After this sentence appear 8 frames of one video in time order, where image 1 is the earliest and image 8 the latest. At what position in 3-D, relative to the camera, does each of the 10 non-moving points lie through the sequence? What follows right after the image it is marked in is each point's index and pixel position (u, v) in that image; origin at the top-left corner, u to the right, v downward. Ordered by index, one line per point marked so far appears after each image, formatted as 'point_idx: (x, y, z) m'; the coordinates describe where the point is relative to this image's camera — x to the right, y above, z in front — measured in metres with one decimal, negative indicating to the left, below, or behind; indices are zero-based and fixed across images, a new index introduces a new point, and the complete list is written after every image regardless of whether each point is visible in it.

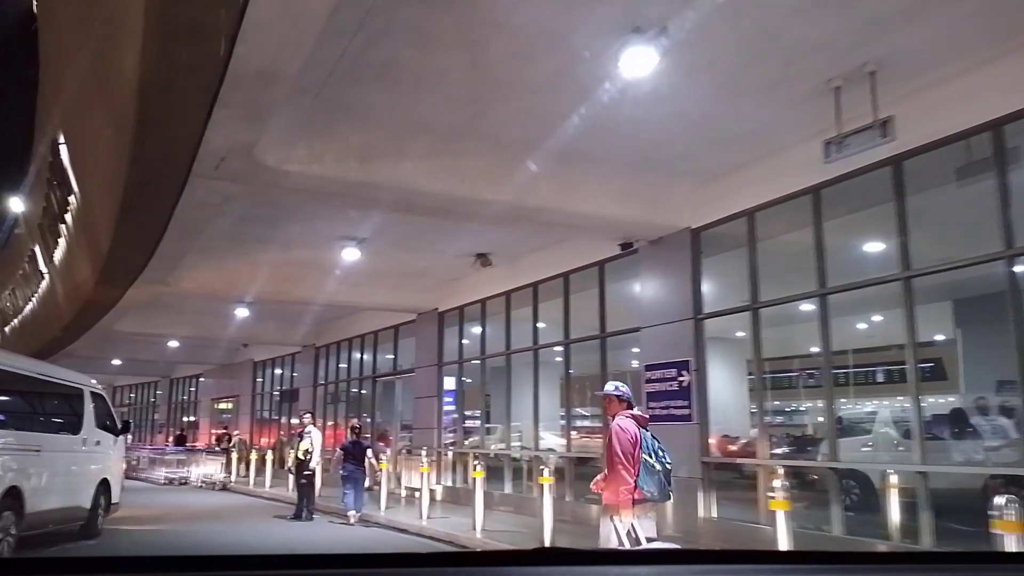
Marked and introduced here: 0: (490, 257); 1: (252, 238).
0: (-0.5, +0.6, +16.2) m
1: (-4.6, +0.9, +14.6) m
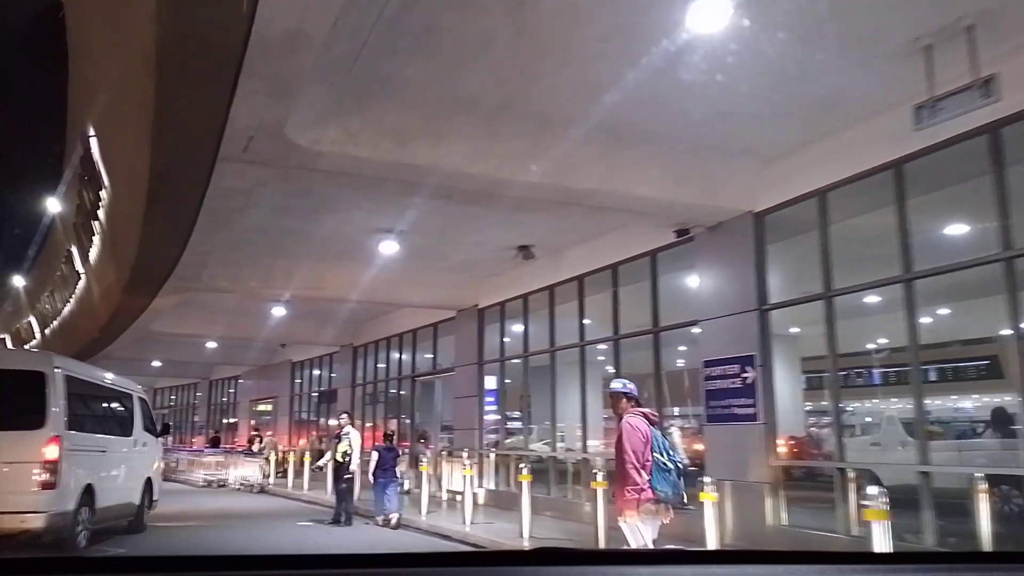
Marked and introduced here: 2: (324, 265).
0: (+0.3, +0.7, +15.4) m
1: (-3.9, +1.0, +14.0) m
2: (-3.9, +0.5, +16.9) m
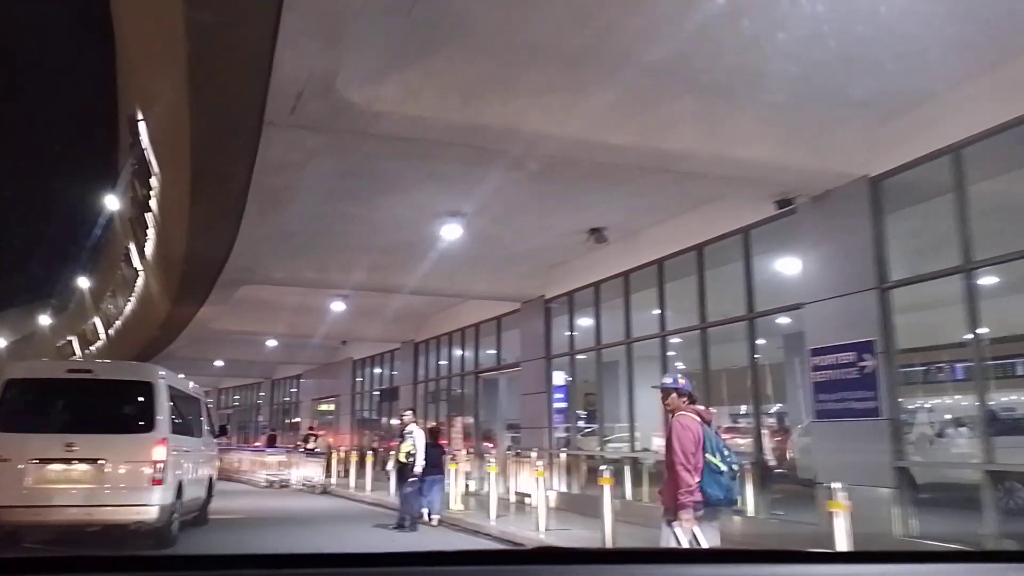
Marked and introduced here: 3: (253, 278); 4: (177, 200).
0: (+1.6, +1.0, +14.2) m
1: (-2.7, +1.2, +13.0) m
2: (-2.5, +0.6, +15.9) m
3: (-5.0, +0.2, +15.9) m
4: (-4.7, +1.3, +11.4) m
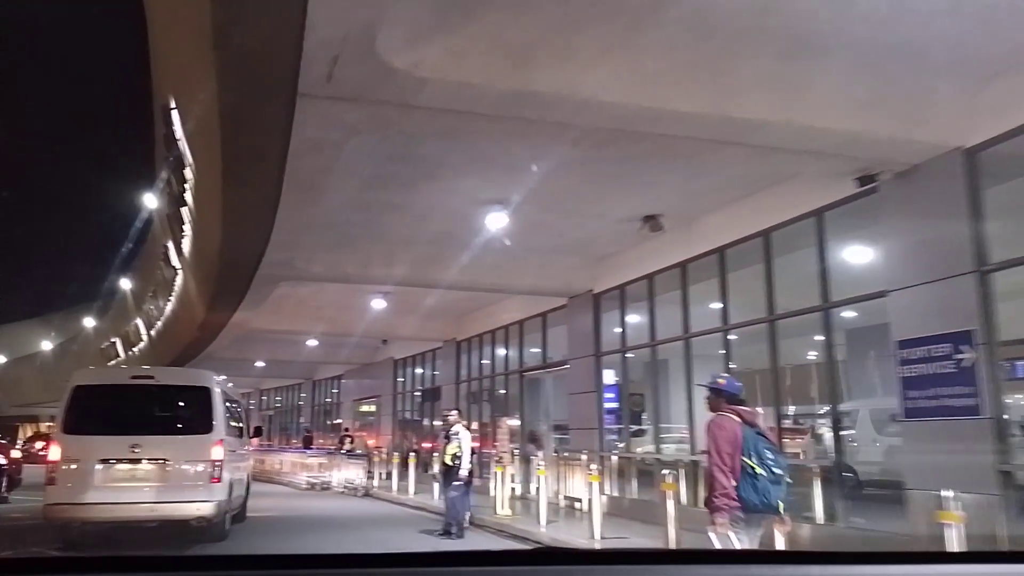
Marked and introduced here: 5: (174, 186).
0: (+2.4, +1.1, +13.3) m
1: (-2.0, +1.3, +12.3) m
2: (-1.6, +0.8, +15.2) m
3: (-4.1, +0.3, +15.4) m
4: (-4.0, +1.4, +10.8) m
5: (-6.6, +2.0, +16.0) m
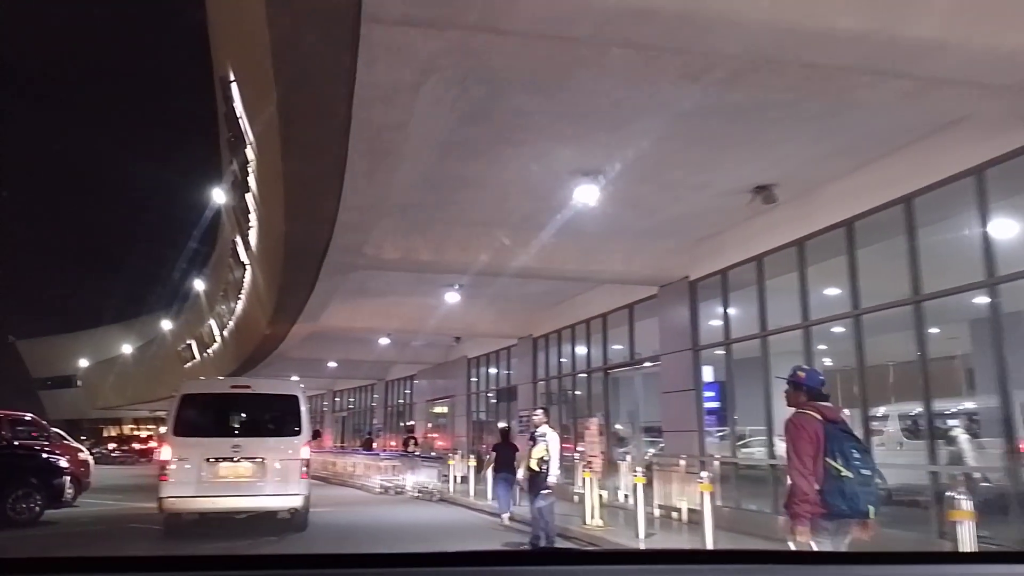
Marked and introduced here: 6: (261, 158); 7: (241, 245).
0: (+3.7, +1.4, +11.6) m
1: (-0.7, +1.5, +11.0) m
2: (-0.1, +1.0, +13.9) m
3: (-2.6, +0.4, +14.2) m
4: (-2.9, +1.6, +9.7) m
5: (-5.0, +2.1, +15.1) m
6: (-3.2, +1.7, +10.4) m
7: (-6.5, +1.0, +19.8) m
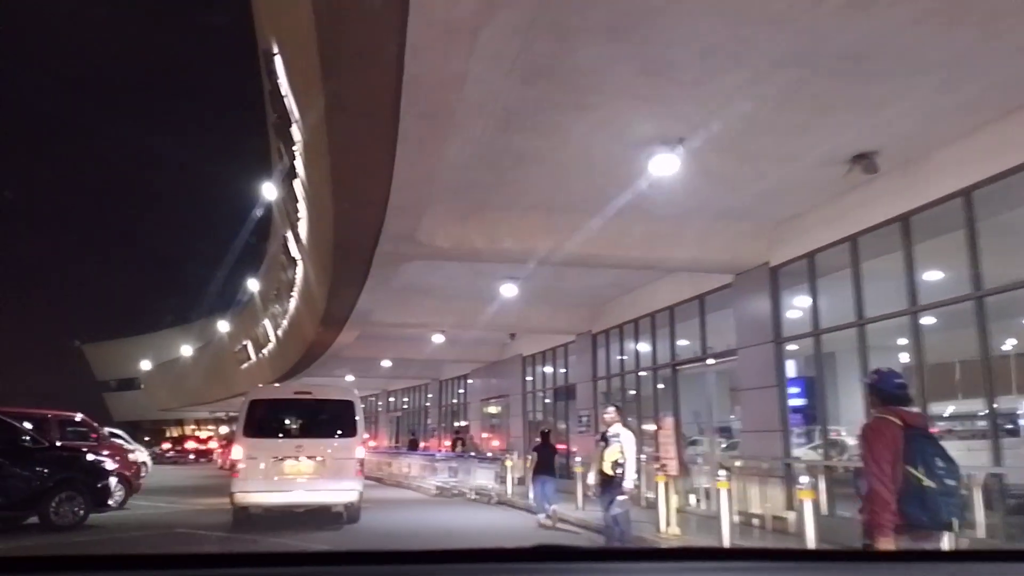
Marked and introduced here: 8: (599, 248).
0: (+4.6, +1.6, +10.3) m
1: (+0.1, +1.7, +10.0) m
2: (+0.9, +1.2, +12.8) m
3: (-1.6, +0.6, +13.3) m
4: (-2.1, +1.7, +8.8) m
5: (-4.0, +2.3, +14.3) m
6: (-2.4, +1.8, +9.5) m
7: (-5.2, +1.1, +19.1) m
8: (+1.4, +0.6, +13.0) m
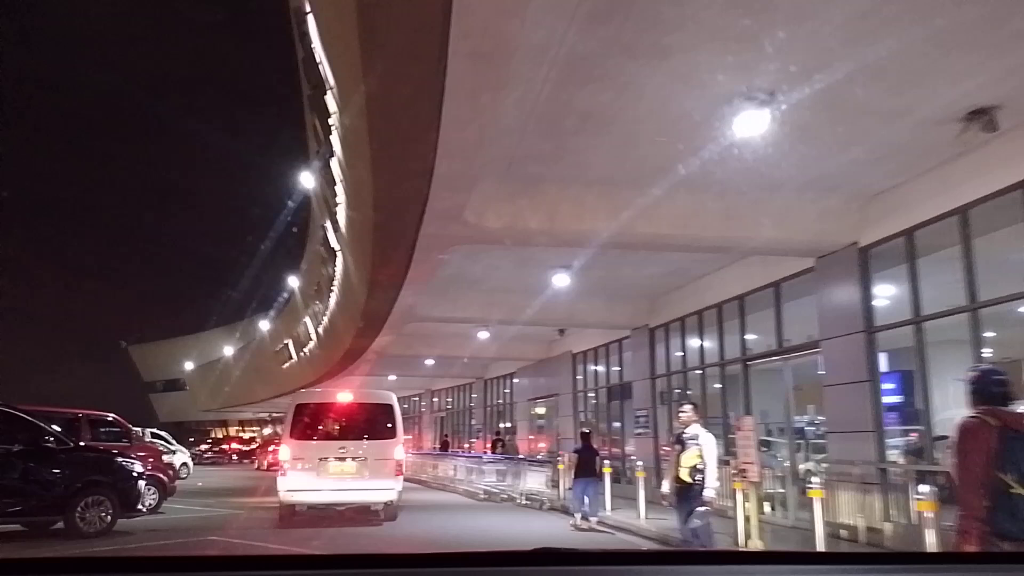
0: (+5.2, +1.9, +8.8) m
1: (+0.8, +1.9, +8.7) m
2: (+1.7, +1.4, +11.5) m
3: (-0.7, +0.8, +12.1) m
4: (-1.5, +1.9, +7.6) m
5: (-3.1, +2.5, +13.3) m
6: (-1.8, +2.0, +8.4) m
7: (-4.0, +1.3, +18.2) m
8: (+2.2, +0.9, +11.7) m
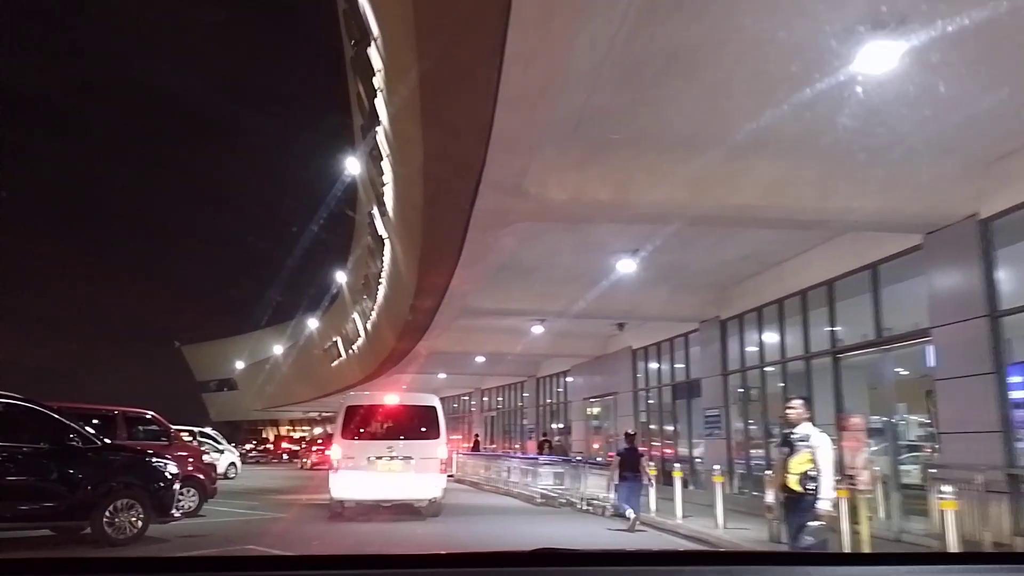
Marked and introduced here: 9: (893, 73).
0: (+5.9, +2.2, +7.2) m
1: (+1.4, +2.2, +7.4) m
2: (+2.5, +1.6, +10.1) m
3: (+0.1, +1.0, +10.8) m
4: (-0.9, +2.1, +6.4) m
5: (-2.2, +2.7, +12.1) m
6: (-1.1, +2.2, +7.2) m
7: (-2.8, +1.5, +17.0) m
8: (+3.1, +1.1, +10.3) m
9: (+3.6, +2.0, +7.9) m
